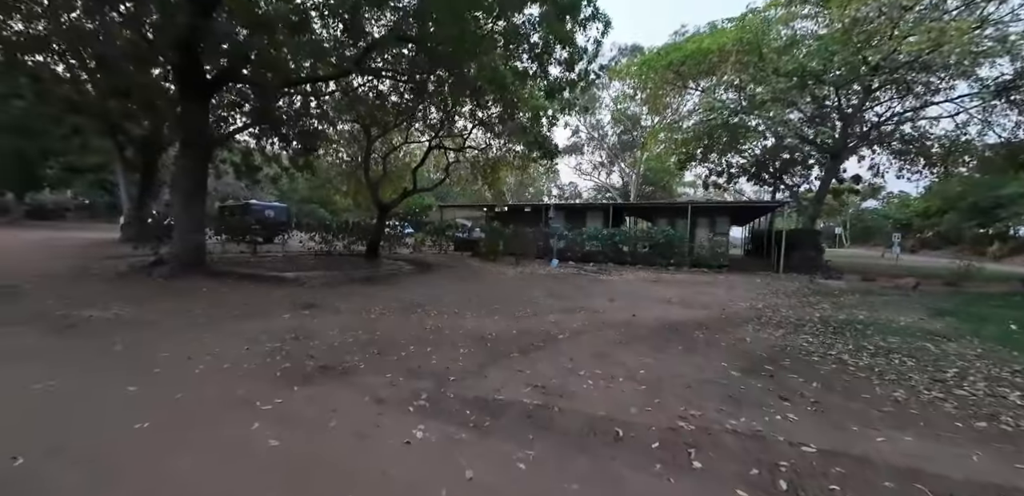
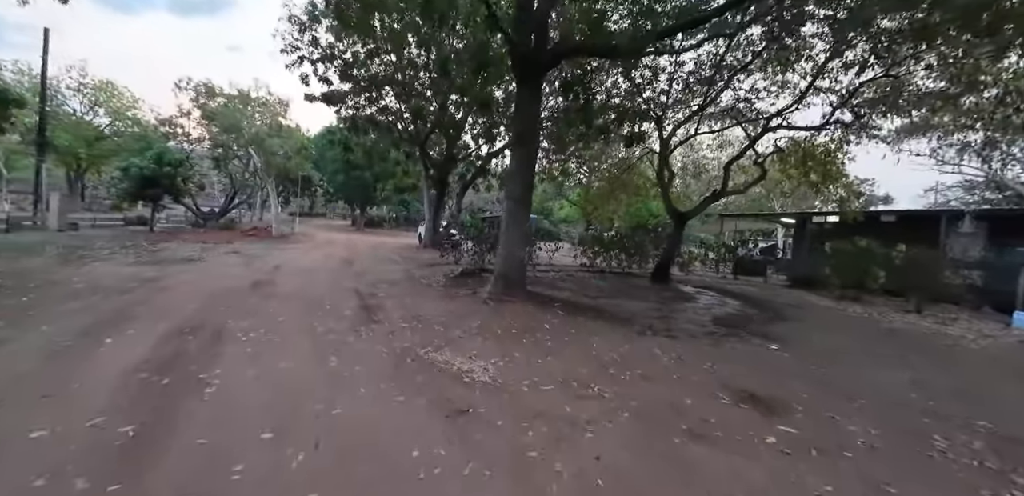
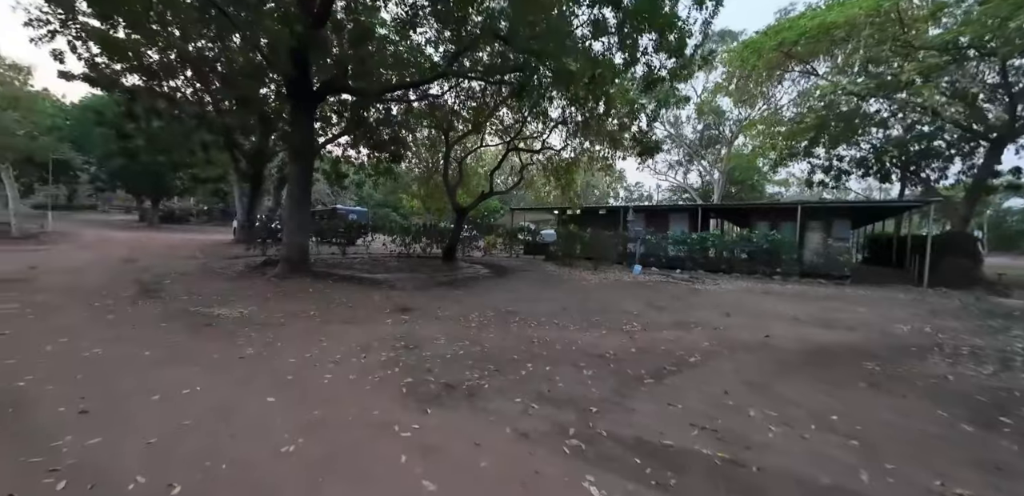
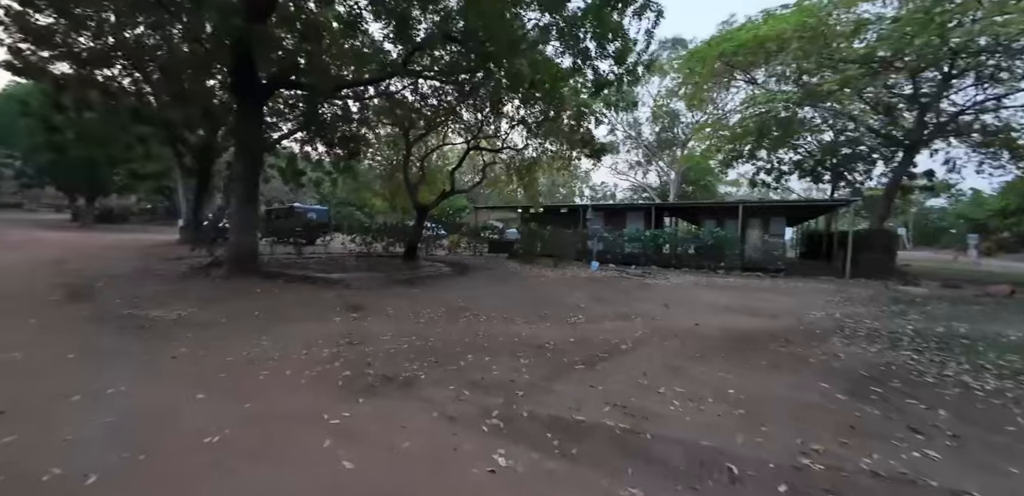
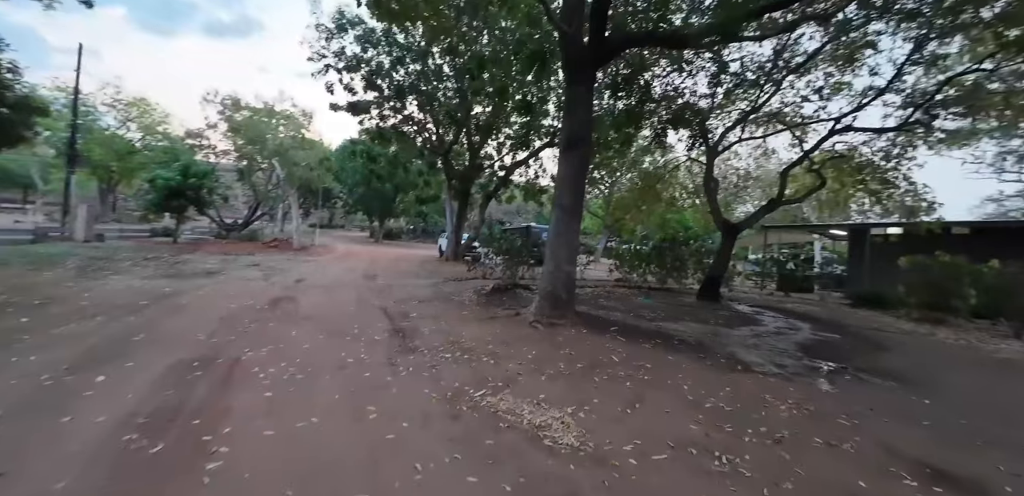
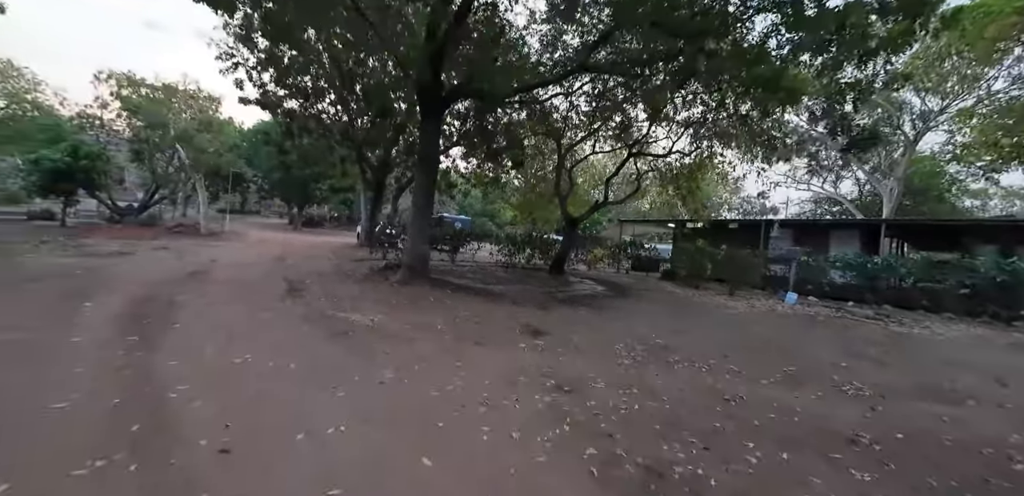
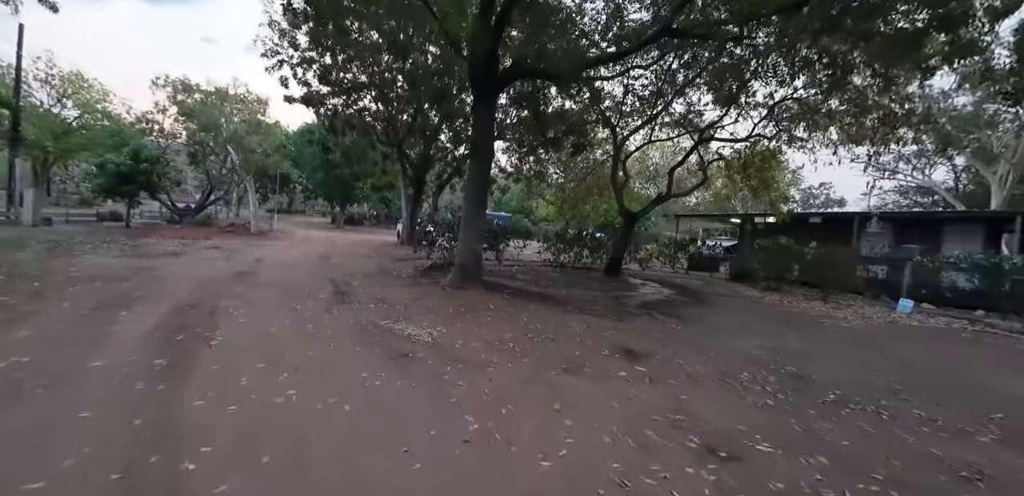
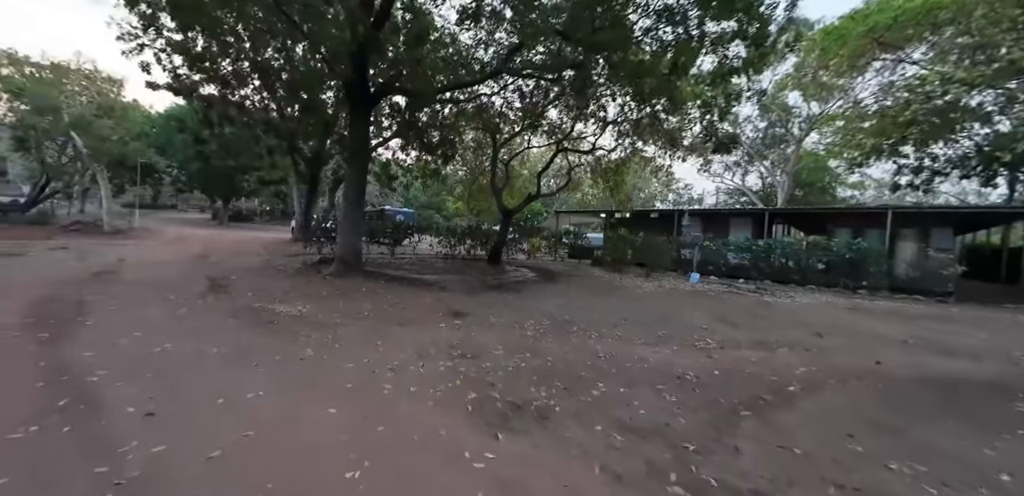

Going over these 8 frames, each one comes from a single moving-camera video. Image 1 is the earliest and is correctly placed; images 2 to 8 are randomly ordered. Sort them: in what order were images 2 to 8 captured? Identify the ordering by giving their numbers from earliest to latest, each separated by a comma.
4, 3, 8, 6, 7, 2, 5
